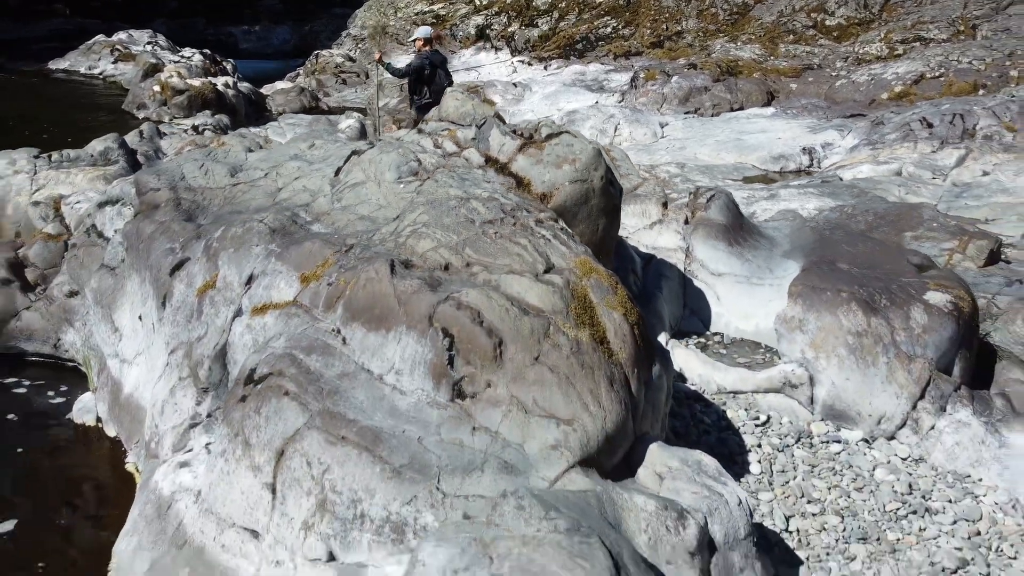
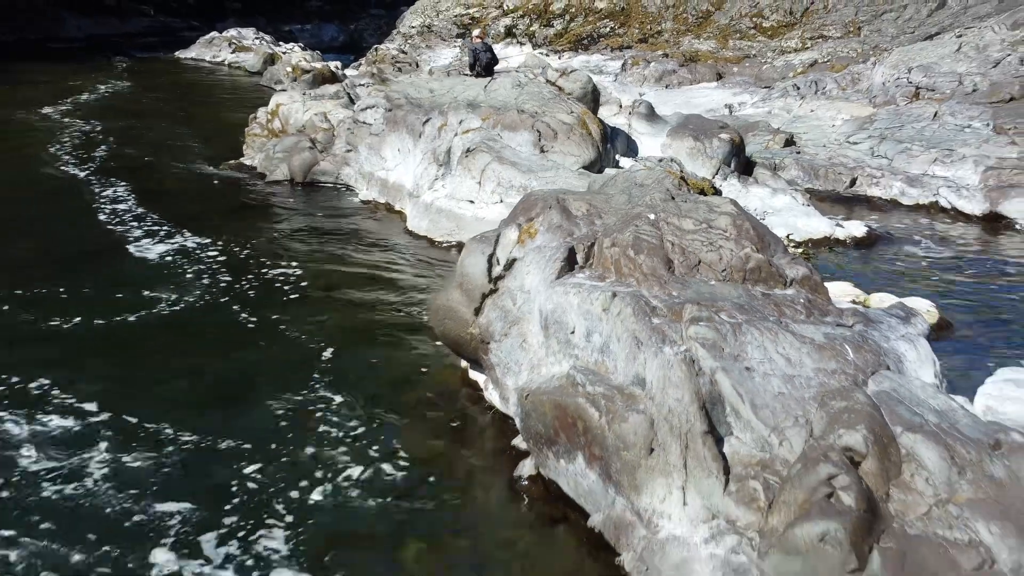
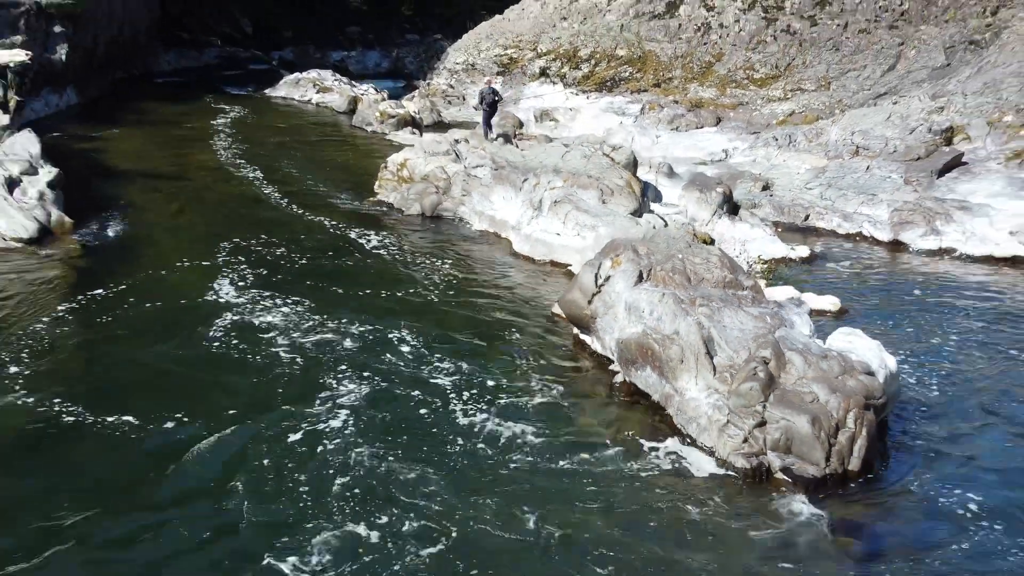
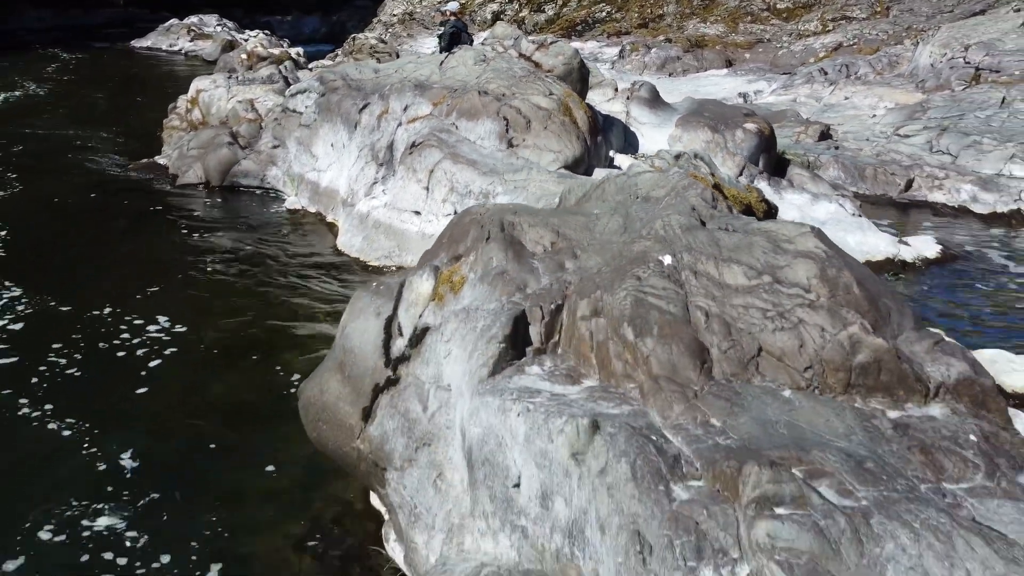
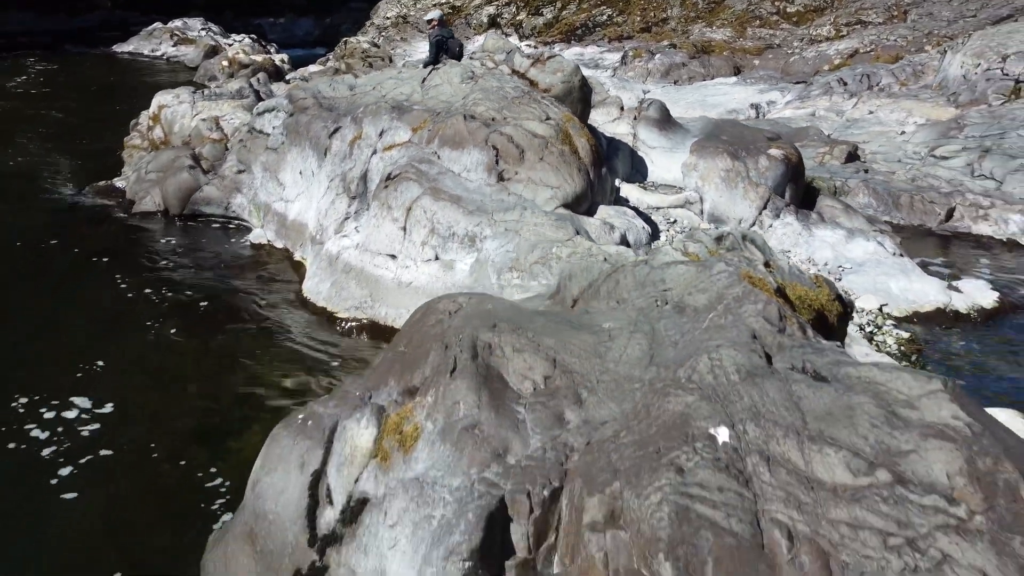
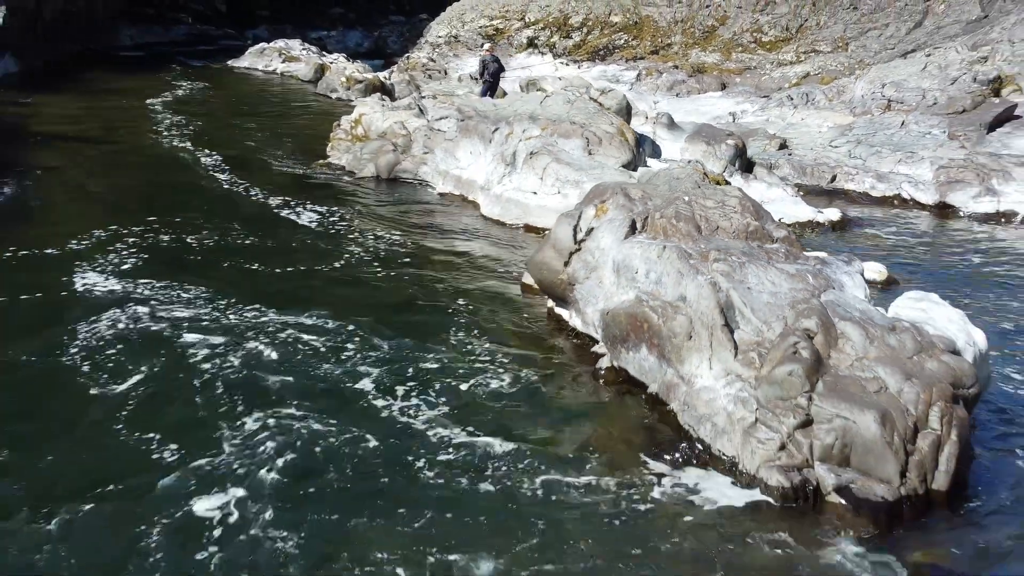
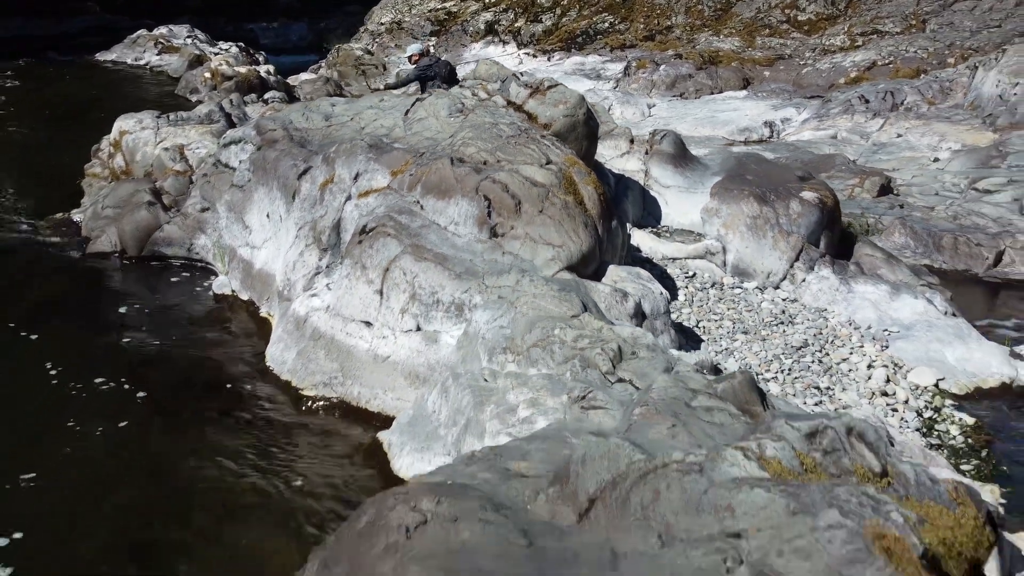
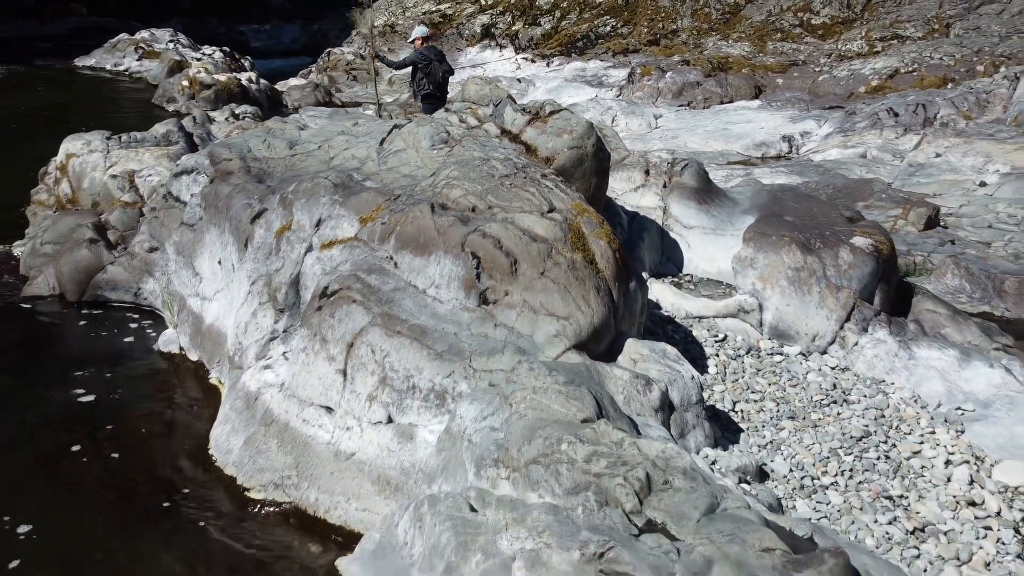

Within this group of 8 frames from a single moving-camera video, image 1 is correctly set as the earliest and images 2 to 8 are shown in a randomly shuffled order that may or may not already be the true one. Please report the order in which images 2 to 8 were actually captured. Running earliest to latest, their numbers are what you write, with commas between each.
8, 7, 5, 4, 2, 6, 3
